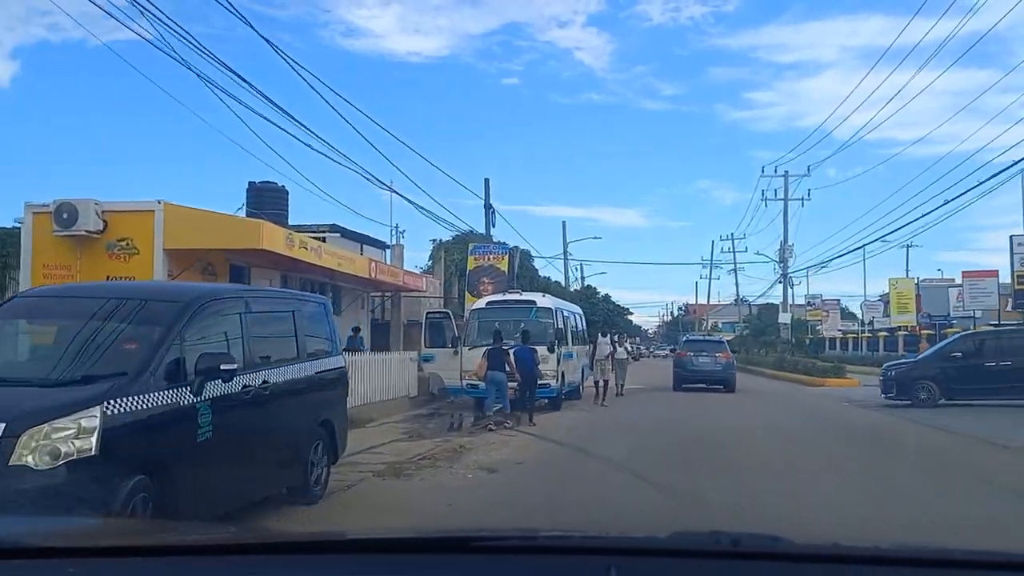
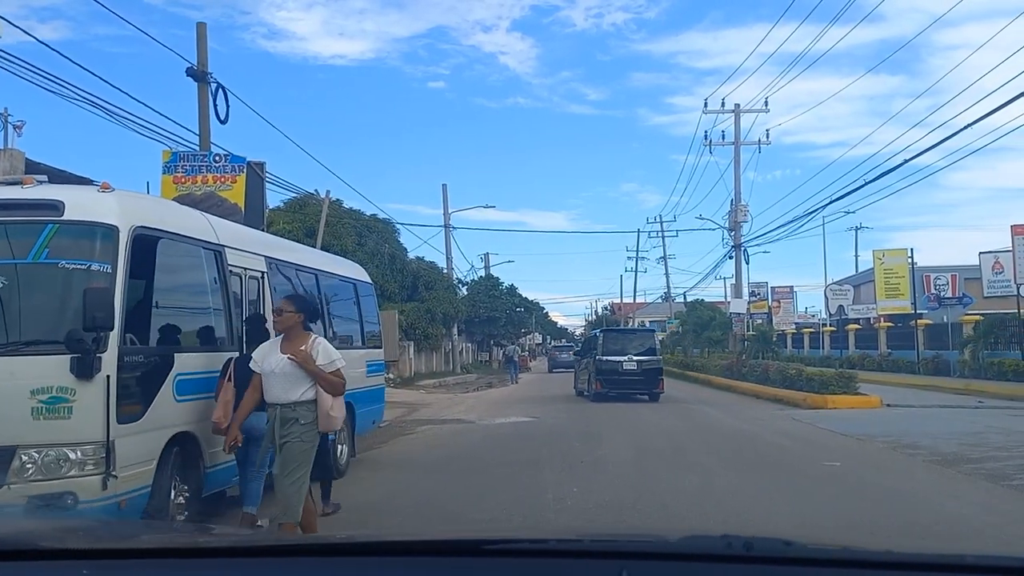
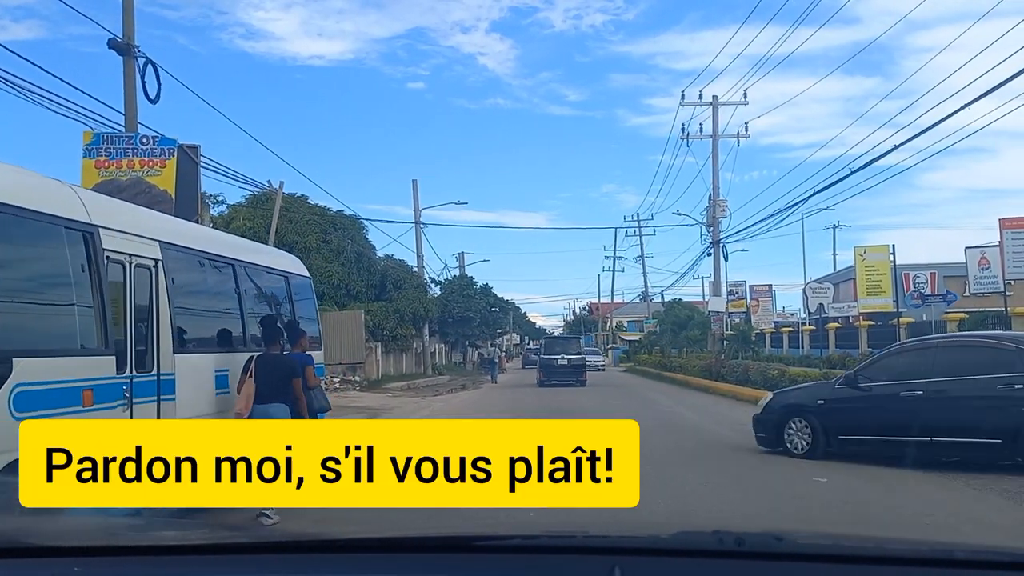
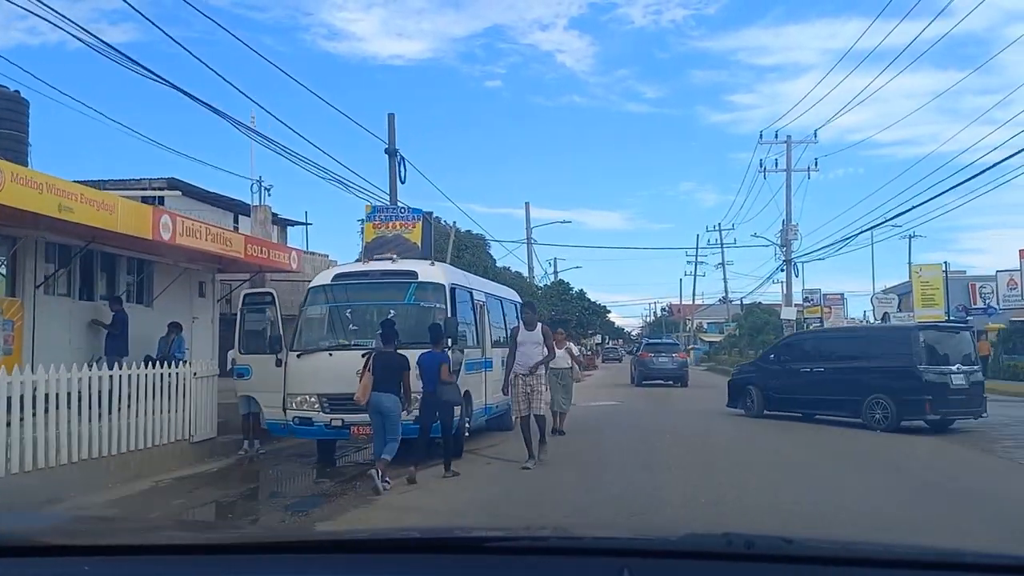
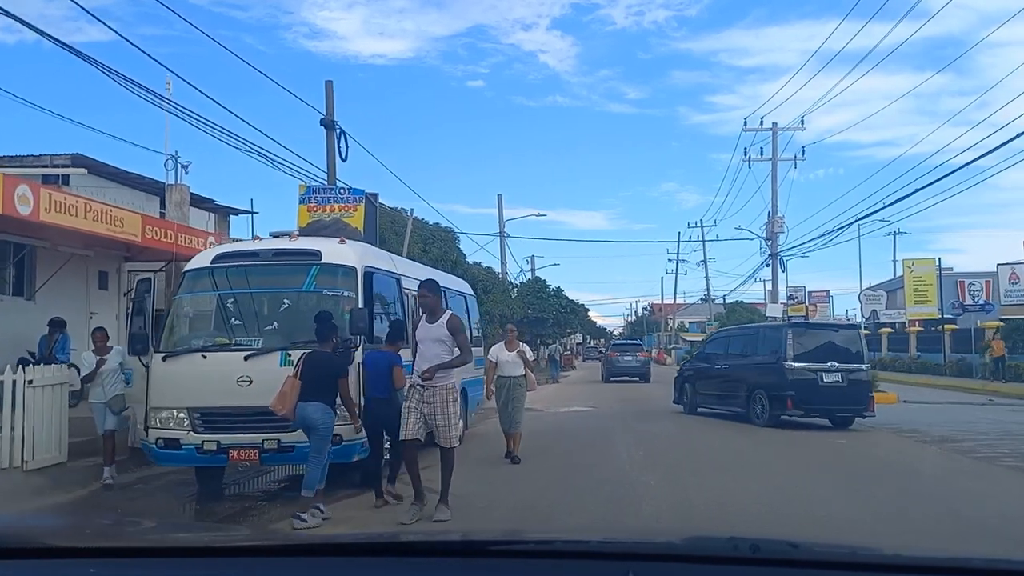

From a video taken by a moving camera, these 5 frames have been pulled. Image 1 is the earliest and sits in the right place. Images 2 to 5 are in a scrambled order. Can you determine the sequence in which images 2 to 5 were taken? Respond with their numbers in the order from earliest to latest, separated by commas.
4, 5, 2, 3
